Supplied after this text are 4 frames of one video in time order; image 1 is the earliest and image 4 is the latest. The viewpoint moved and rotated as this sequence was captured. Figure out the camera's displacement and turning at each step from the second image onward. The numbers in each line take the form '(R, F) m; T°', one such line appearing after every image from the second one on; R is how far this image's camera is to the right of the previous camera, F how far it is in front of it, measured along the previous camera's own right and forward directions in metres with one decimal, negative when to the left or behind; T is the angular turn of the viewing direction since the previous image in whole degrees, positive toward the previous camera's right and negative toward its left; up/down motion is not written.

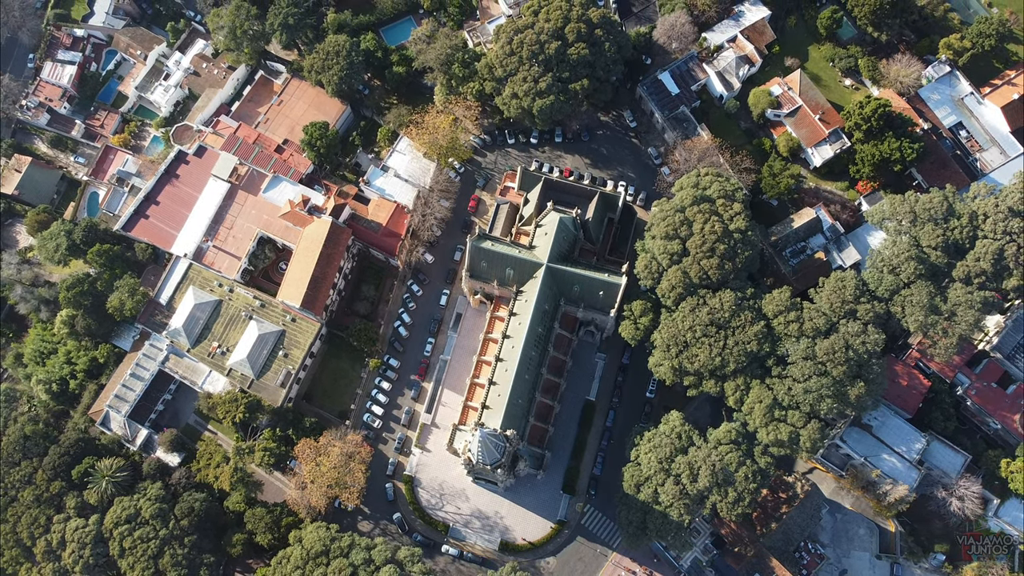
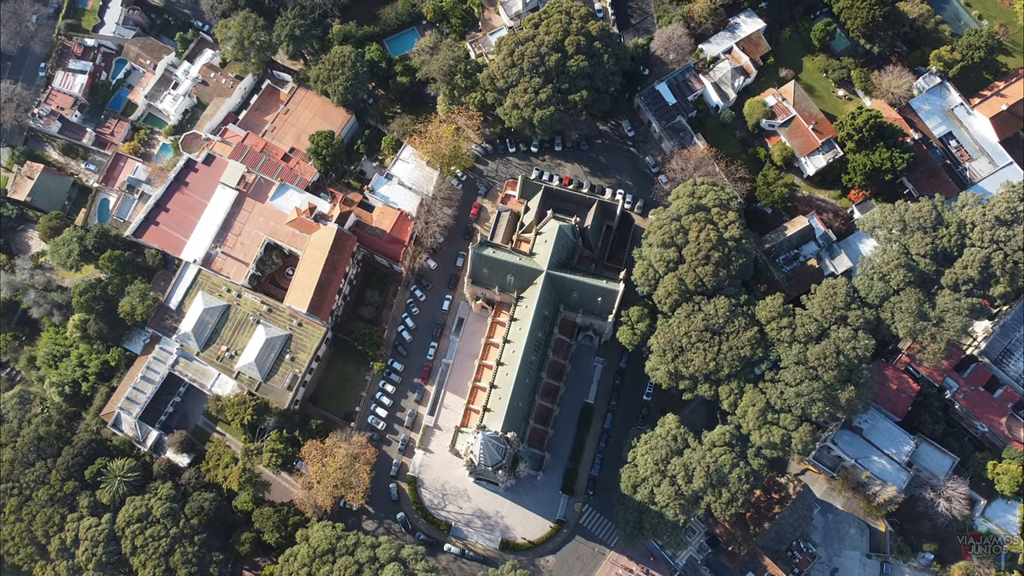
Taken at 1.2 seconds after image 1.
(0.0, -1.5) m; 0°
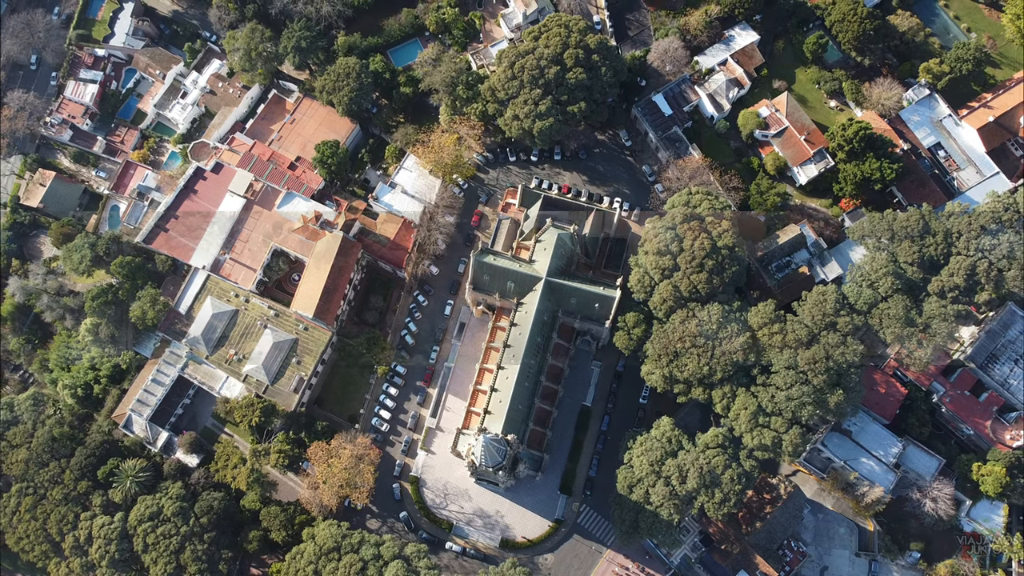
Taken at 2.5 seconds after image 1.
(-0.1, -1.6) m; 0°
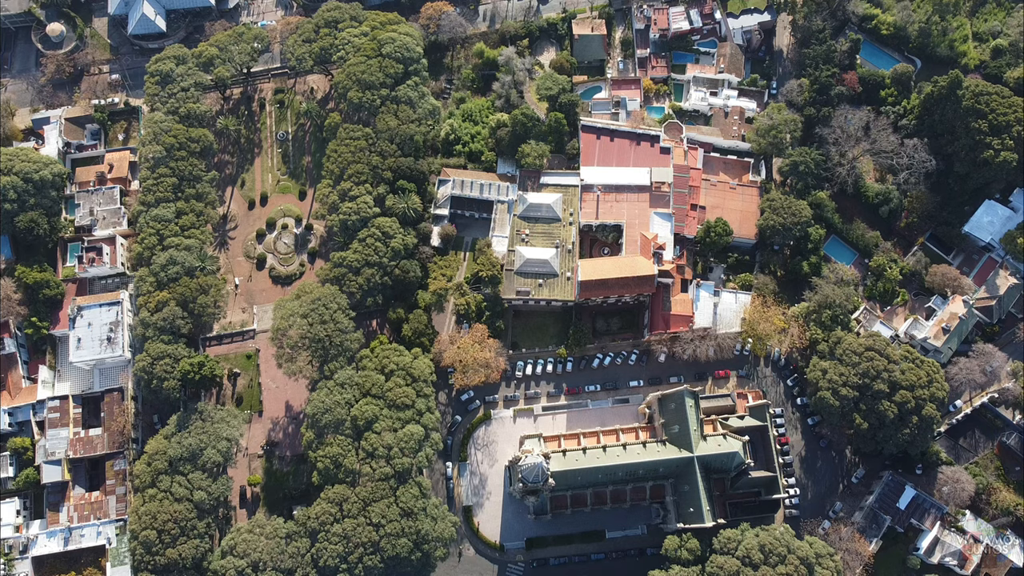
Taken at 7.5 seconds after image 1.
(-0.1, -1.1) m; 0°
